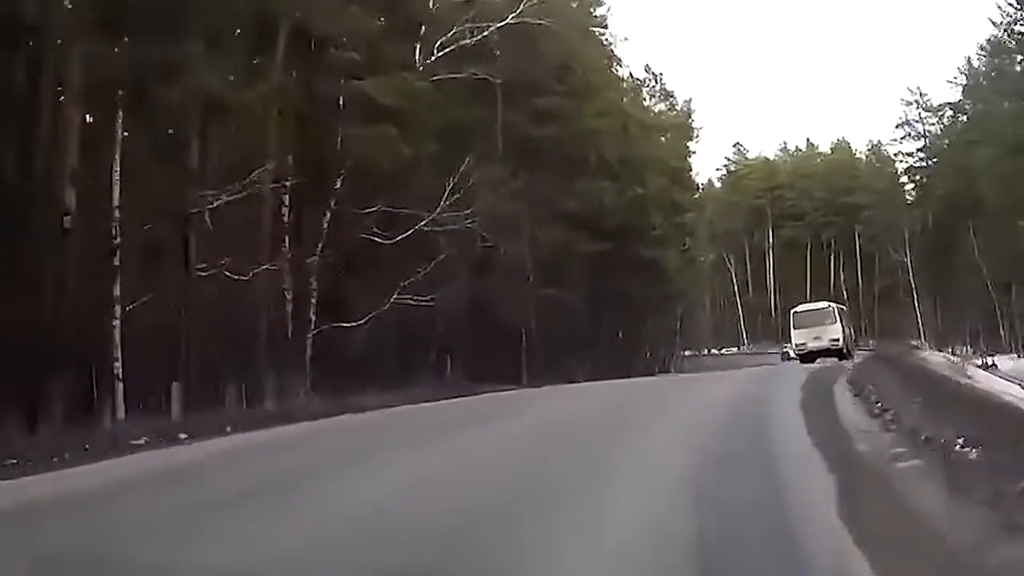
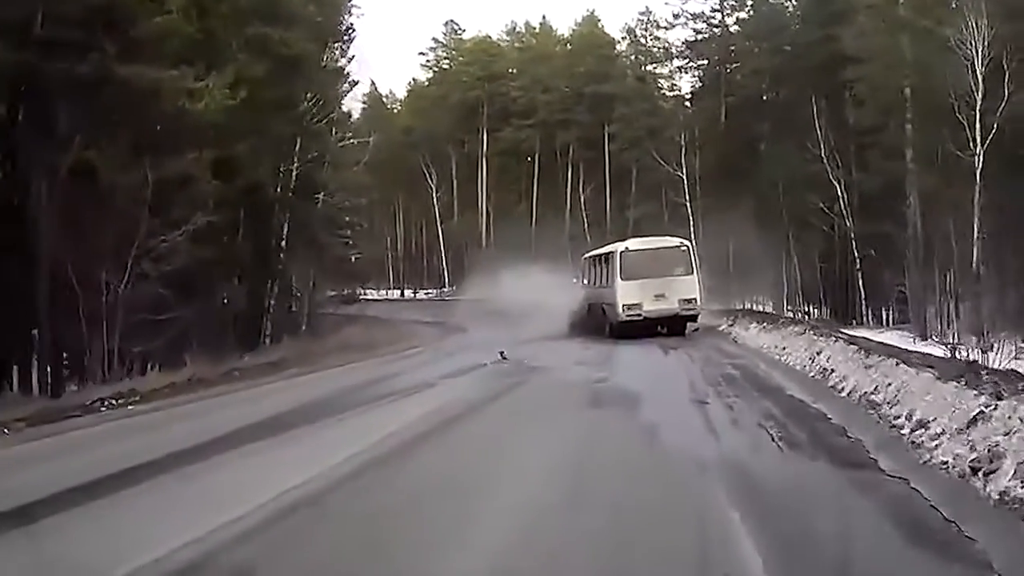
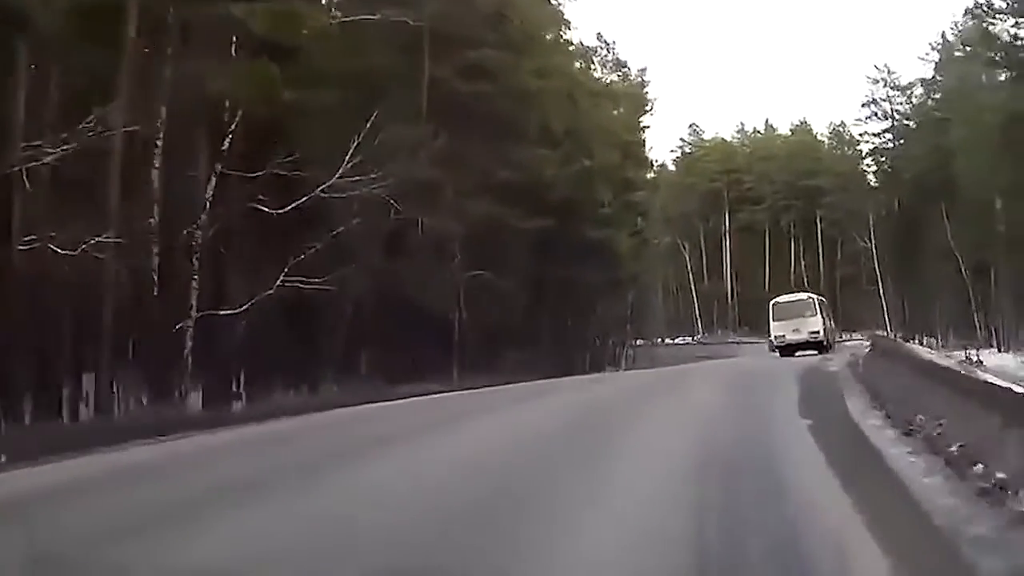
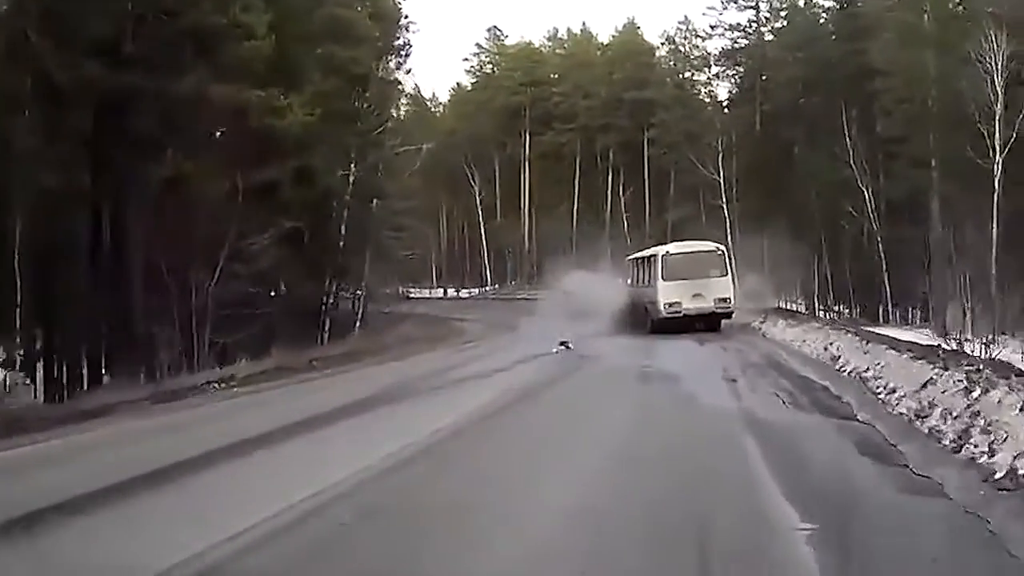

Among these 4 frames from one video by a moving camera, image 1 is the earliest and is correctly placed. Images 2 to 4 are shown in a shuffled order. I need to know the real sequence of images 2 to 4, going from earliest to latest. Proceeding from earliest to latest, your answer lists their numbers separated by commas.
3, 4, 2
